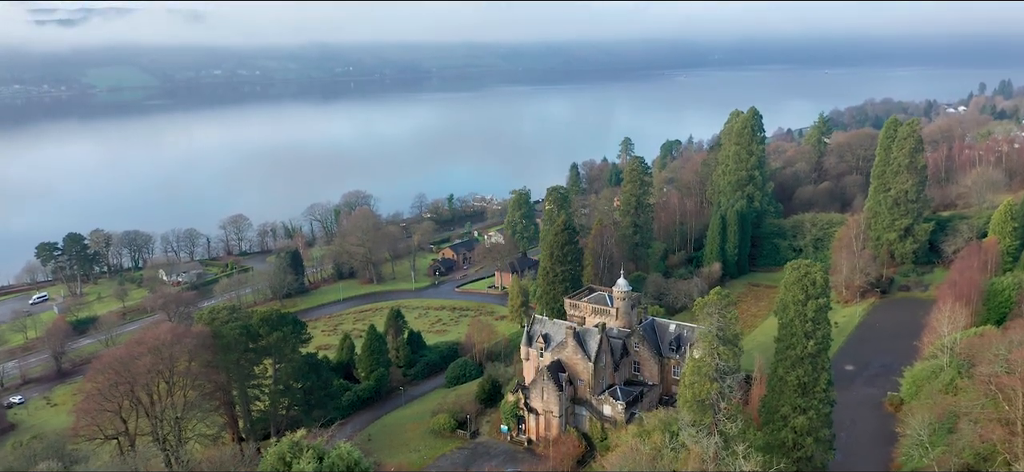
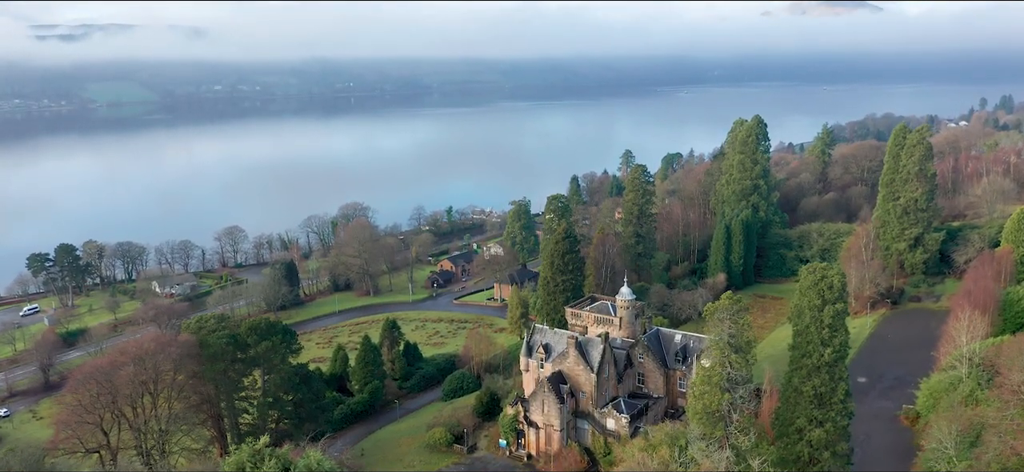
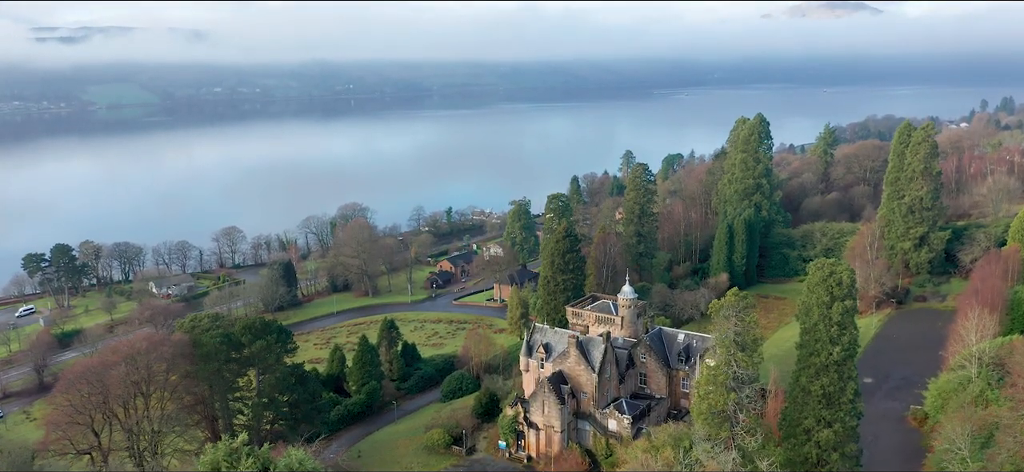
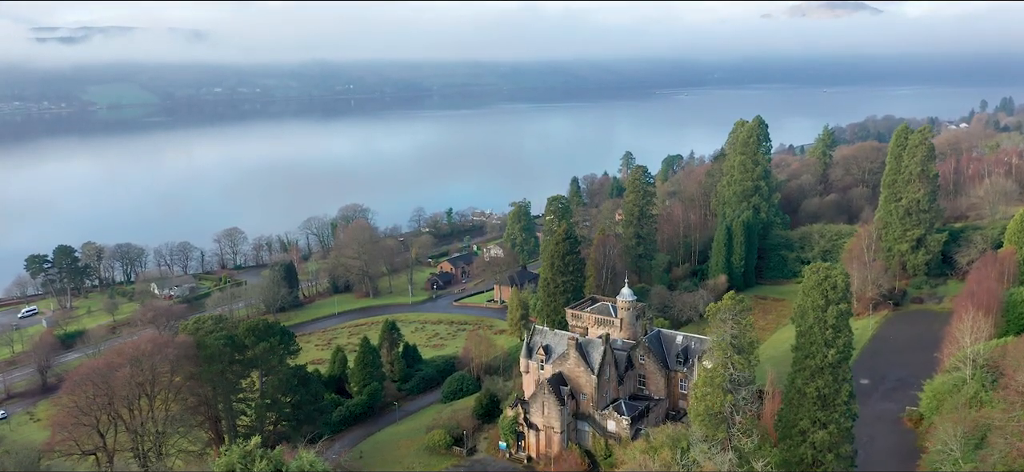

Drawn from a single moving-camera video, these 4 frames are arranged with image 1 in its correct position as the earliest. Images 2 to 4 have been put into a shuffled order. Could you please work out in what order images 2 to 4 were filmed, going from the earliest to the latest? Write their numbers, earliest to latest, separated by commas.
2, 4, 3
